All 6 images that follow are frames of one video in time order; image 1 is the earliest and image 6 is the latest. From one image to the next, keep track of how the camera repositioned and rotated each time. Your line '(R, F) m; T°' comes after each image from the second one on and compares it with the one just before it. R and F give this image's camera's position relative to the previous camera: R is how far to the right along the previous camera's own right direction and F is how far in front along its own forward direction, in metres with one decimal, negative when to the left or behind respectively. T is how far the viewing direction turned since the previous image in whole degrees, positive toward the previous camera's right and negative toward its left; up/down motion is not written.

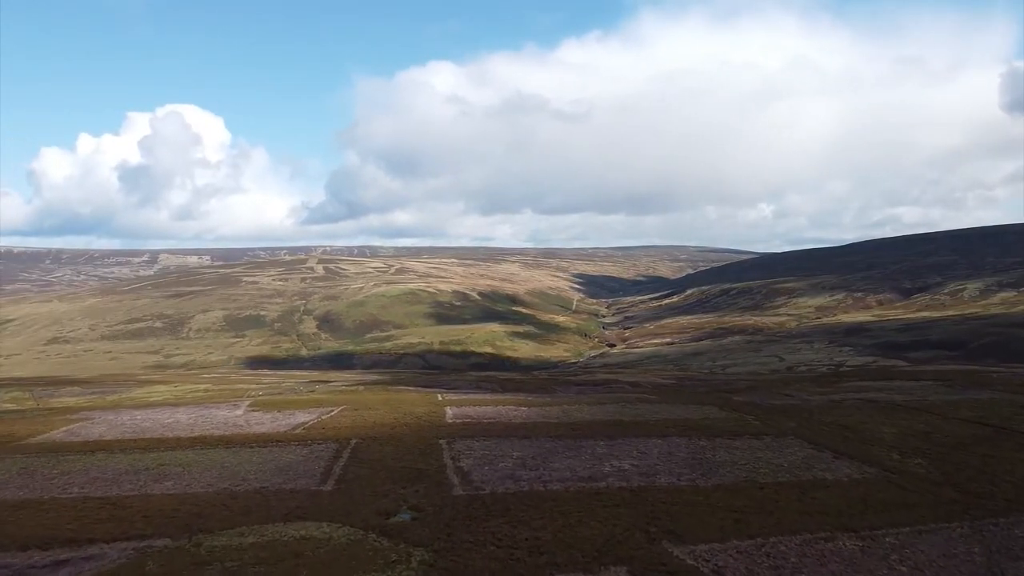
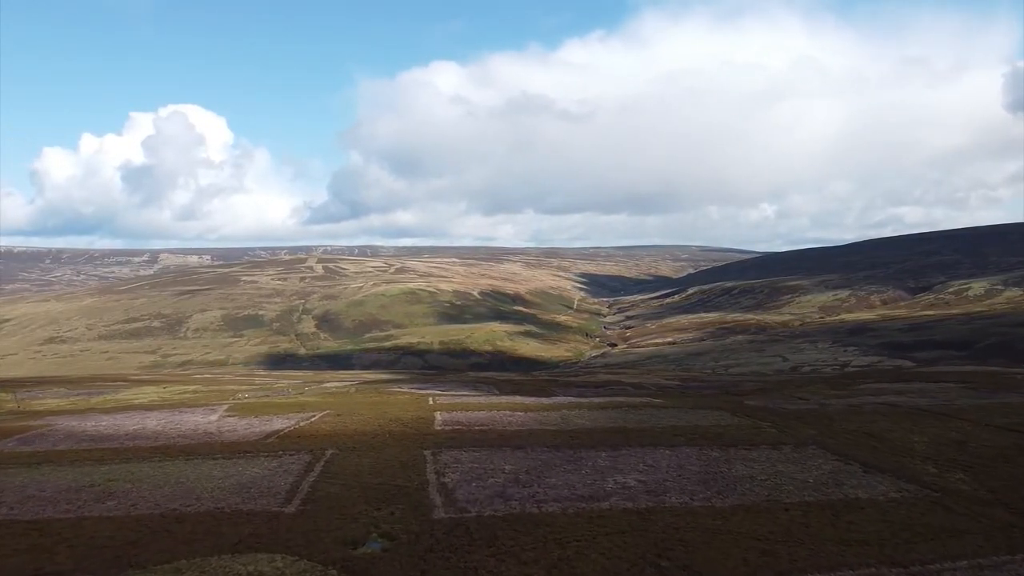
(+0.6, +4.3) m; 0°
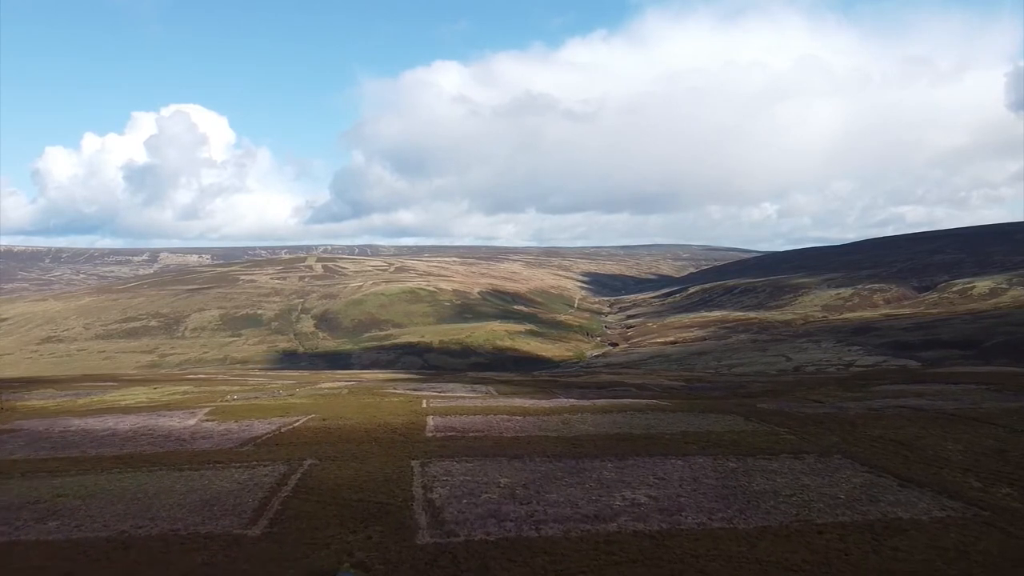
(+0.2, +3.6) m; 0°
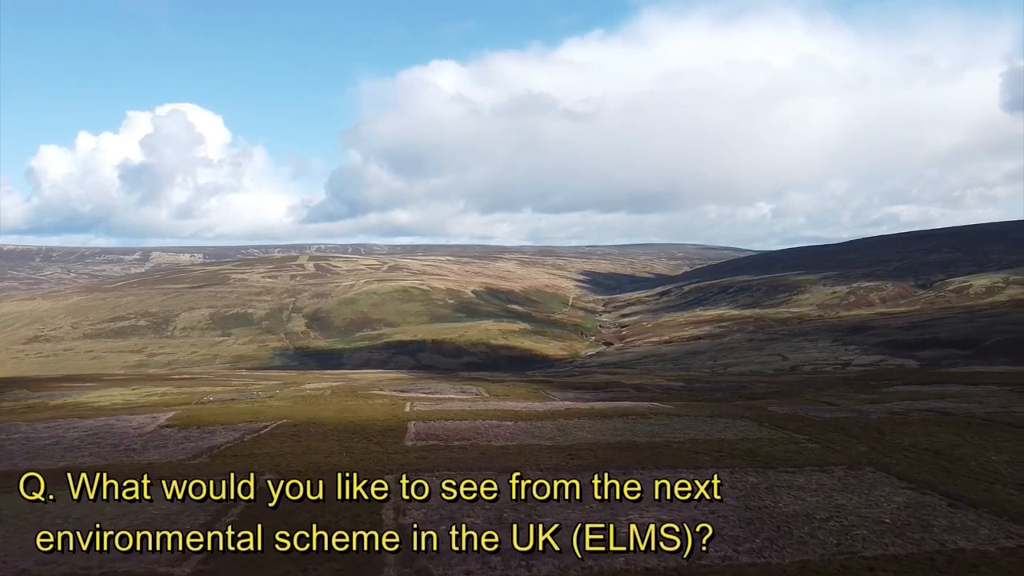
(+0.3, +4.7) m; +1°
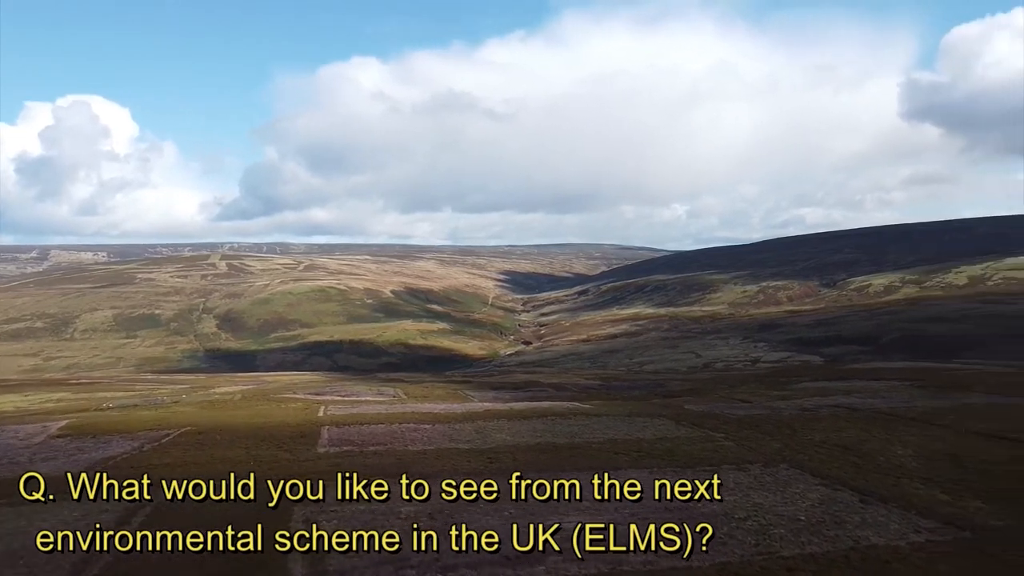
(+0.5, +1.6) m; +7°
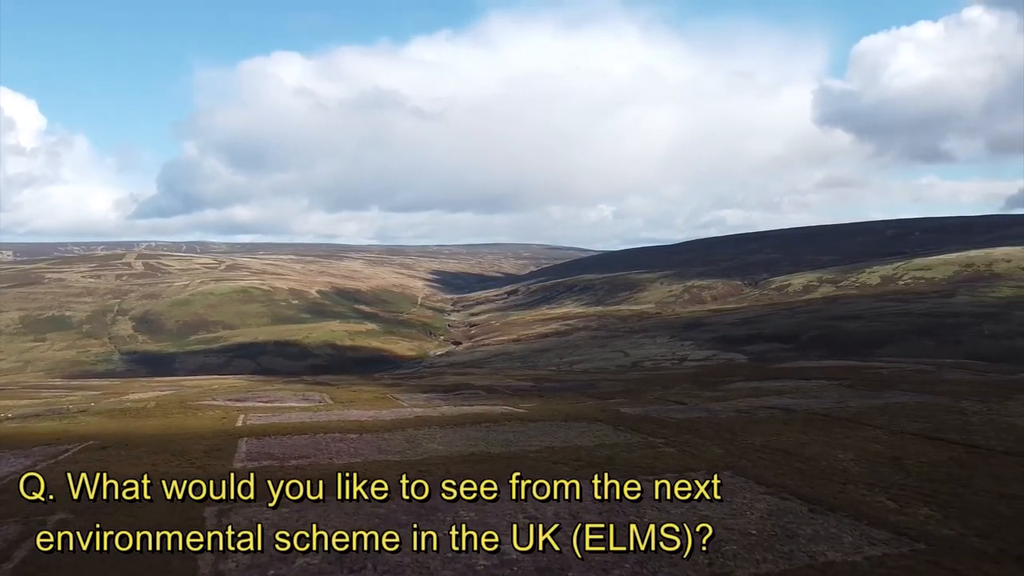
(0.0, +2.8) m; +6°
